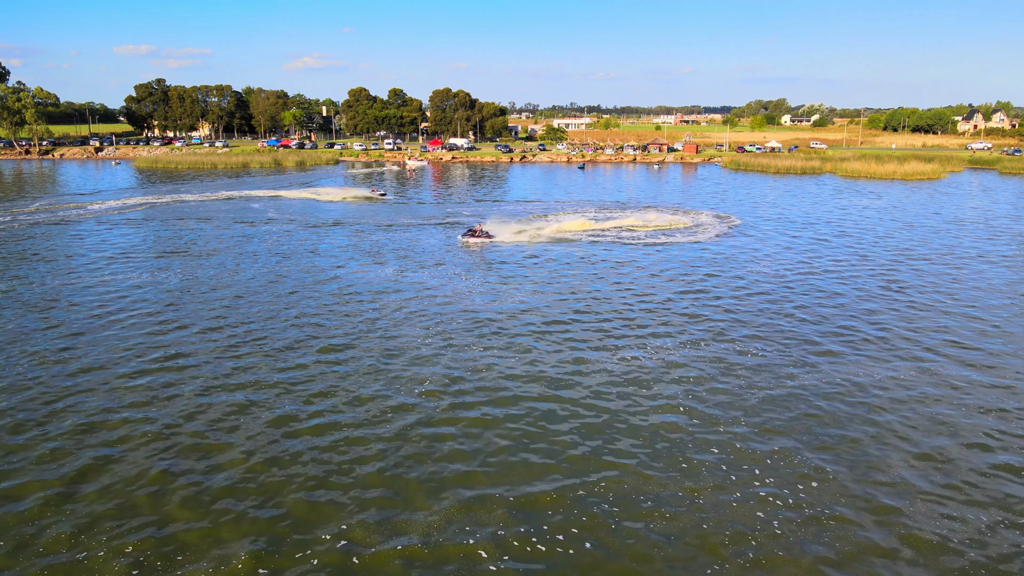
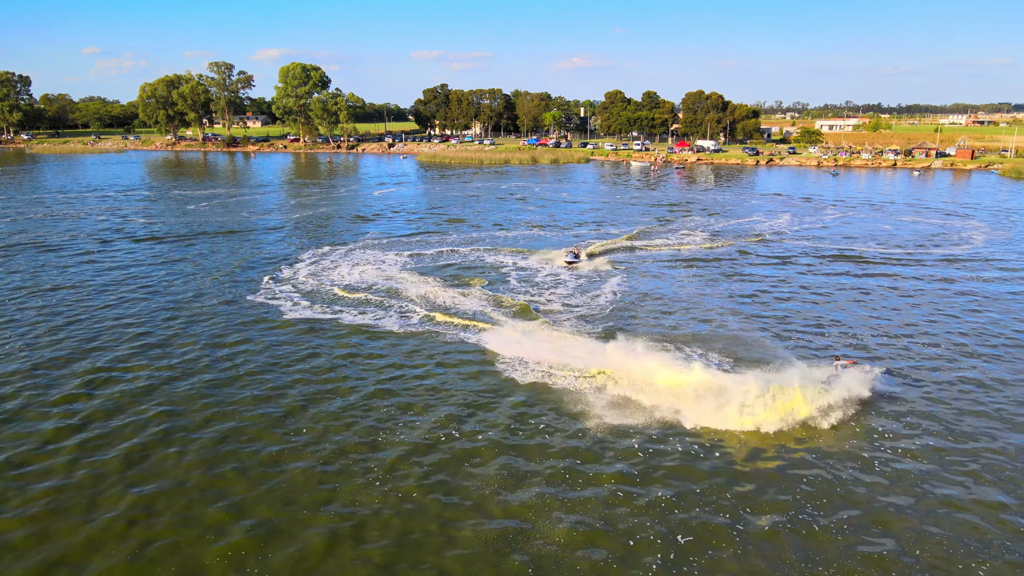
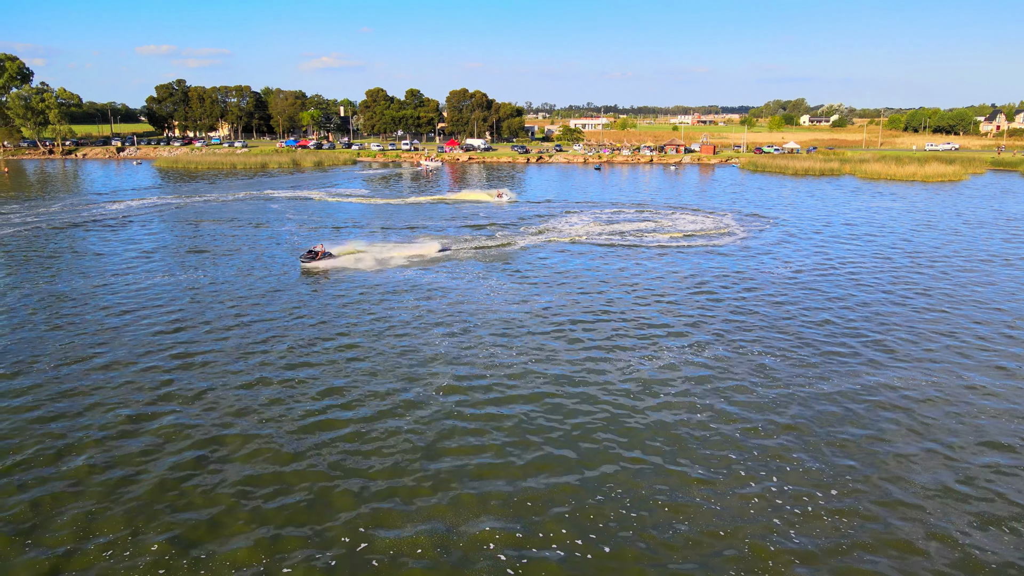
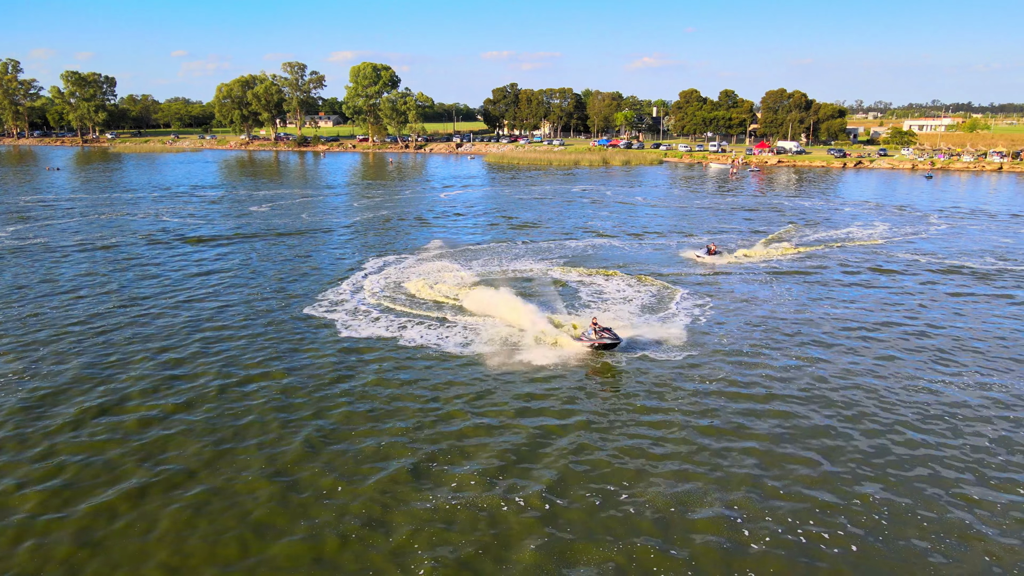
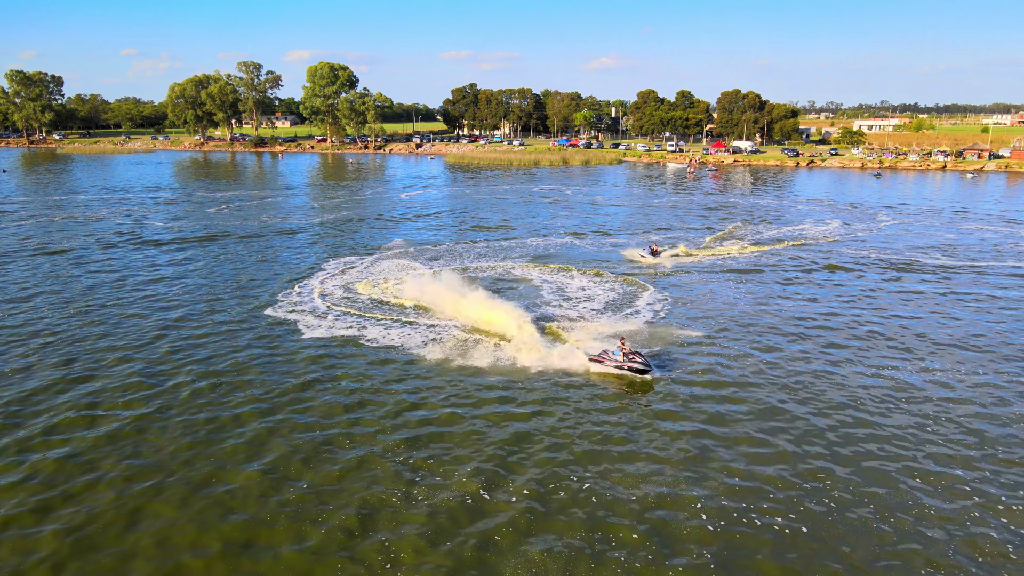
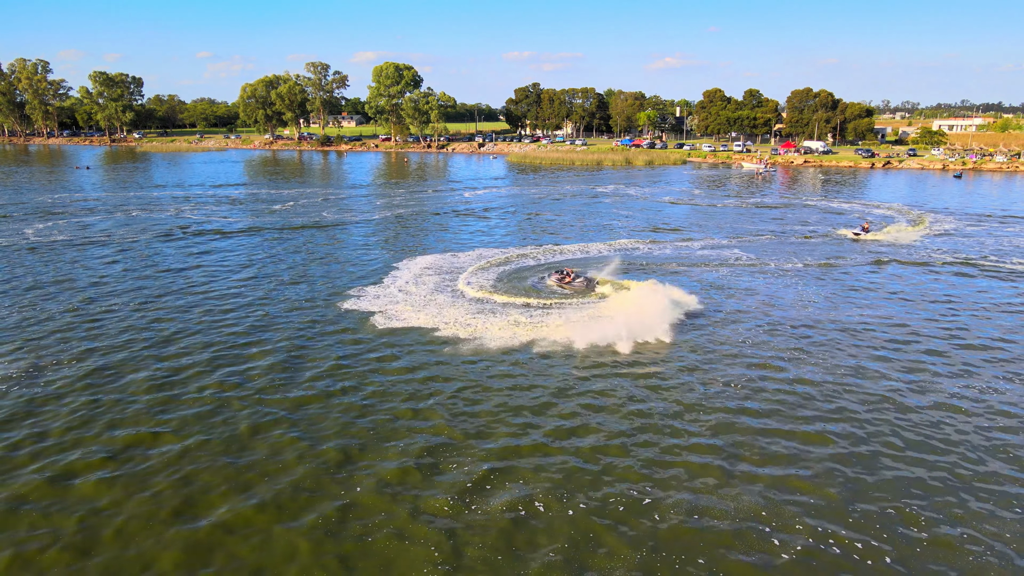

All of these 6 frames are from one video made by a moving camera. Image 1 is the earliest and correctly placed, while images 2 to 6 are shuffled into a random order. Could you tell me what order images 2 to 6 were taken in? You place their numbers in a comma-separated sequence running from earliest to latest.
3, 6, 4, 5, 2
